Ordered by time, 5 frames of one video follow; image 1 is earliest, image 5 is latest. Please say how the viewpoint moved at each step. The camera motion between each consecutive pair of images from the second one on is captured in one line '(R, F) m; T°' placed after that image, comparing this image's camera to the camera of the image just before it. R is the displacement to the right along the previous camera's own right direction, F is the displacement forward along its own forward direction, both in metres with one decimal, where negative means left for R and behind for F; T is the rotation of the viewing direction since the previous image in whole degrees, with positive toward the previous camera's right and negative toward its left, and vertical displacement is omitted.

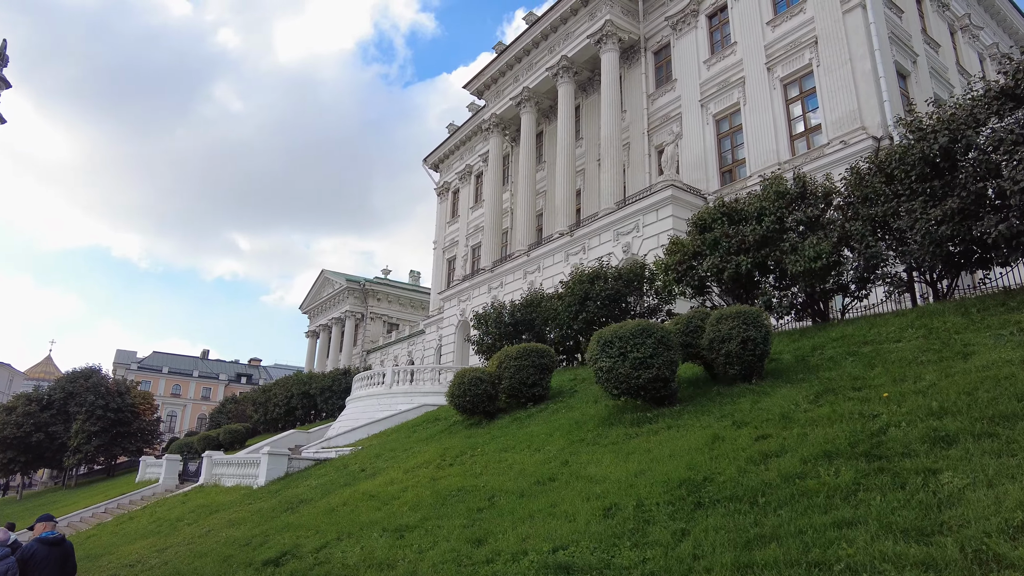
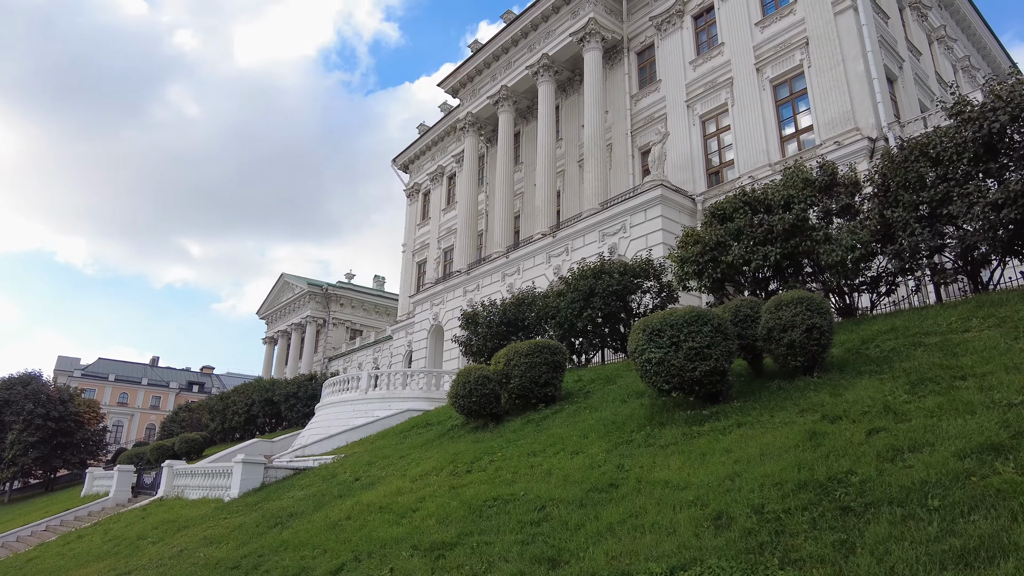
(-1.1, +1.2) m; +4°
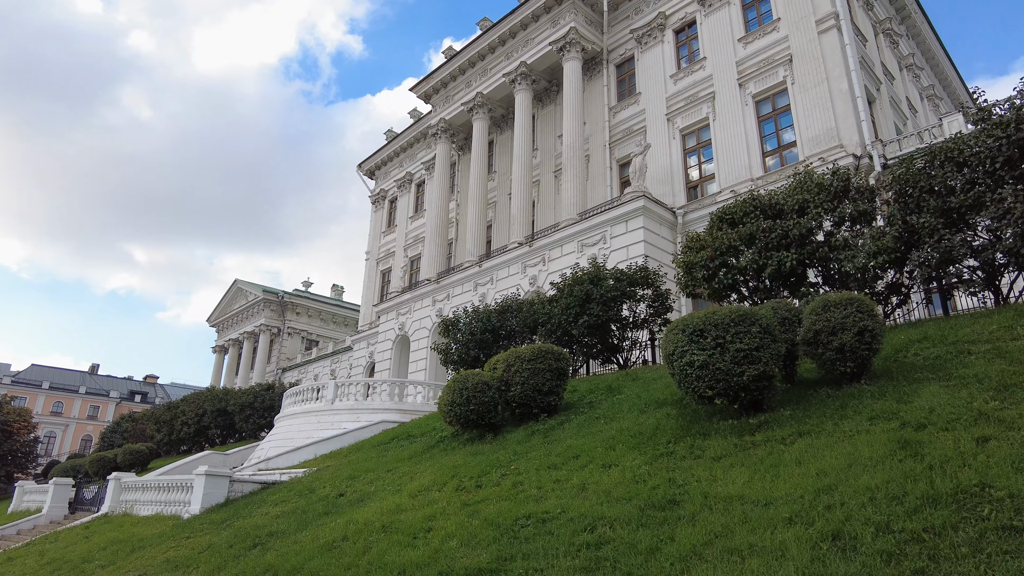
(-0.9, +1.0) m; +4°
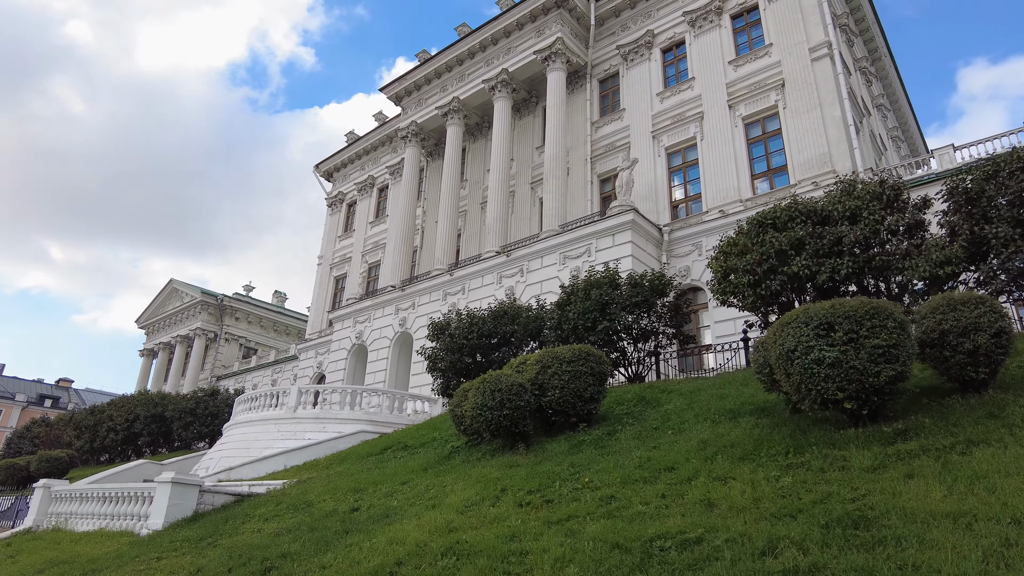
(-1.7, +1.5) m; +6°
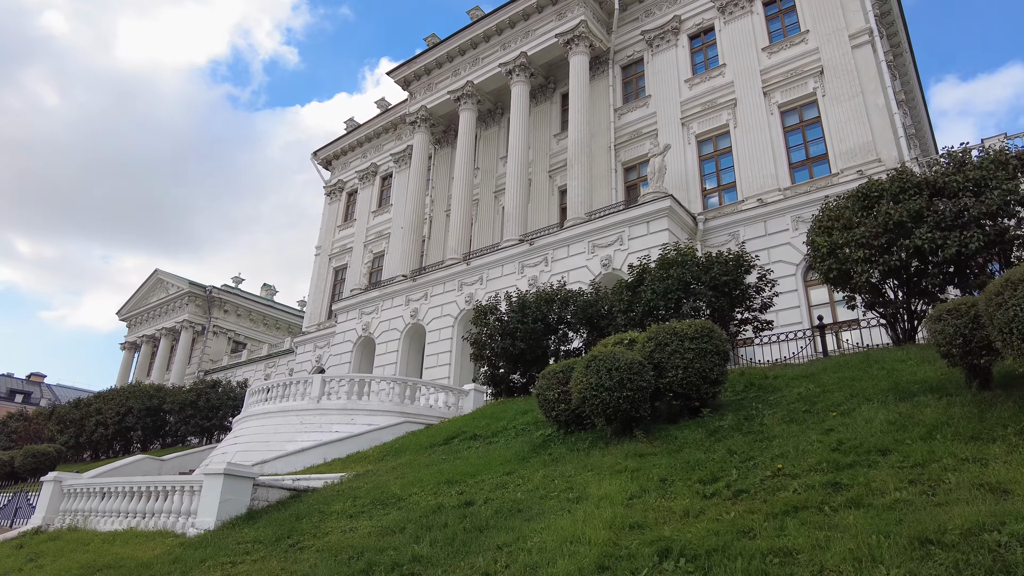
(-2.0, +1.4) m; +2°
